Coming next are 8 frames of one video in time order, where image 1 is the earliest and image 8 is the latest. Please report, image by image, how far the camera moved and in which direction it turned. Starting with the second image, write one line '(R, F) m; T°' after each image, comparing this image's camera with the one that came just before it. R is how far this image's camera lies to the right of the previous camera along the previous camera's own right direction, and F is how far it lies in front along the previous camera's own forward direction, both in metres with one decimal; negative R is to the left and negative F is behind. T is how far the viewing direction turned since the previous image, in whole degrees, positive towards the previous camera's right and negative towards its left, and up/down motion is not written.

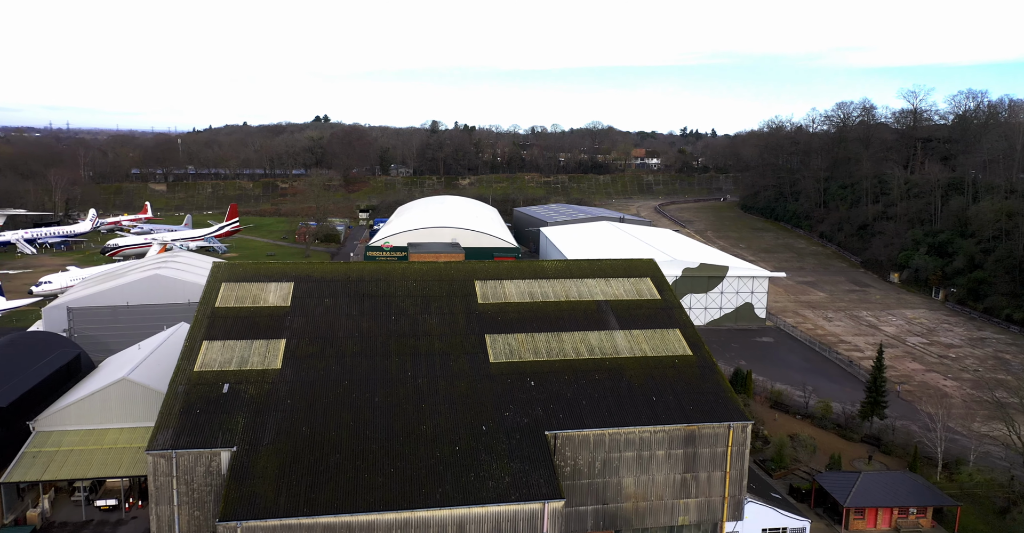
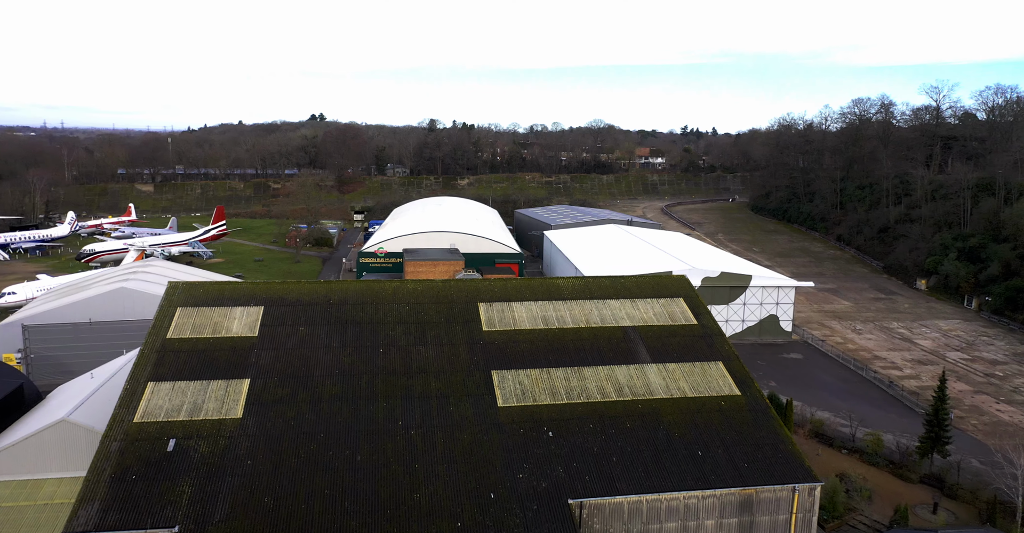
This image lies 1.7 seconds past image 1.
(-0.3, +3.1) m; 0°
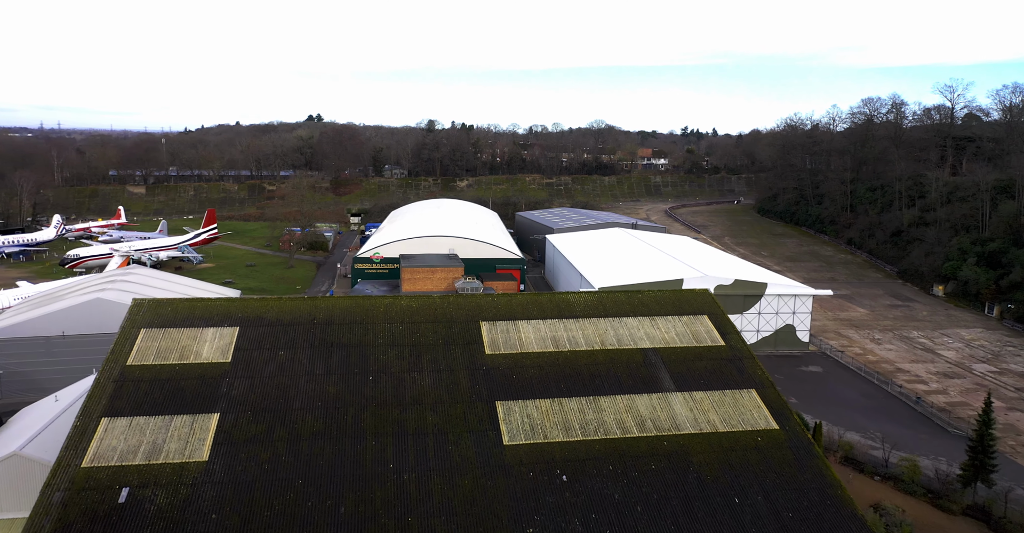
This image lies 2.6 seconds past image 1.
(-0.2, +1.8) m; 0°
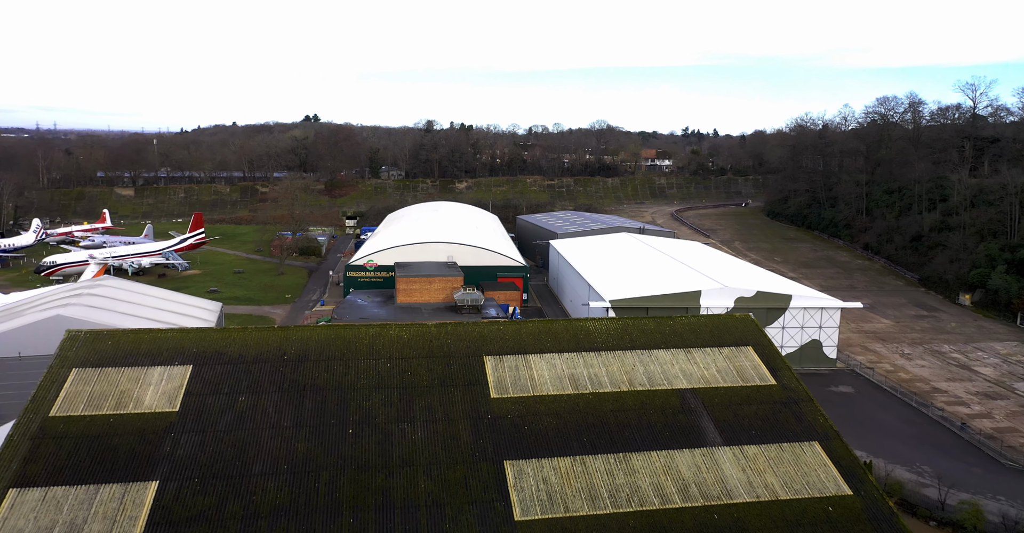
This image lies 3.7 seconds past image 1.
(-0.2, +2.5) m; 0°
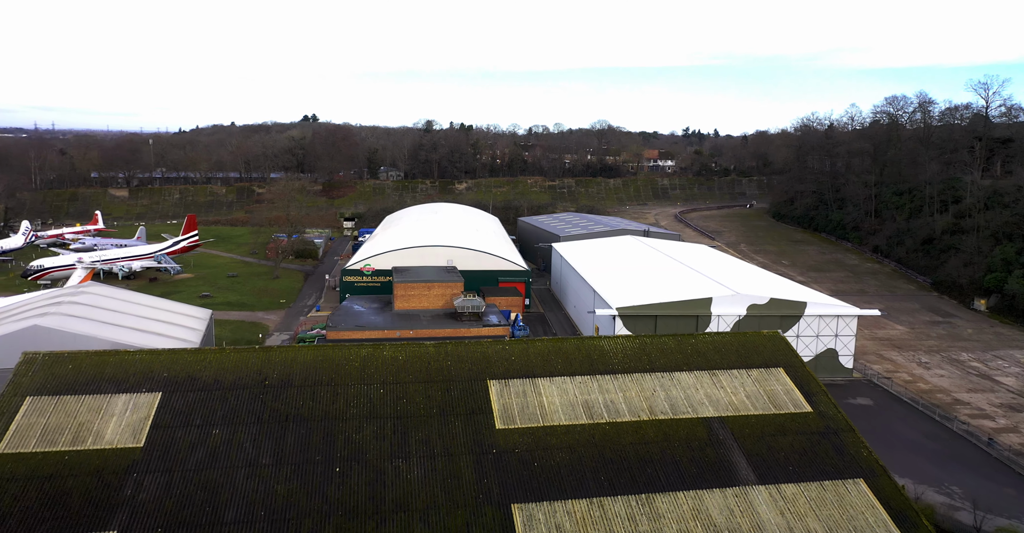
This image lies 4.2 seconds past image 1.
(-0.1, +1.3) m; 0°
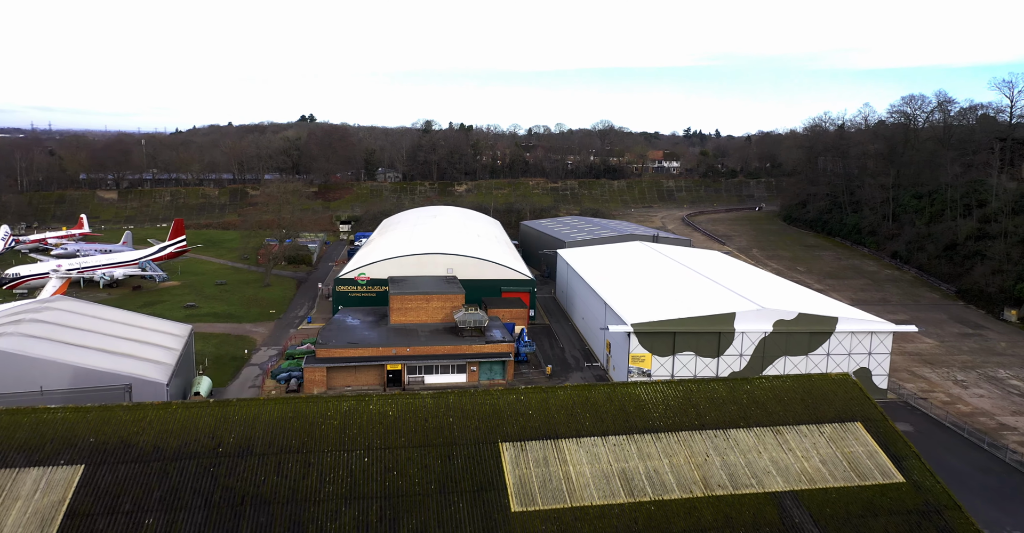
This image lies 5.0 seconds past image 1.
(-0.3, +2.3) m; 0°
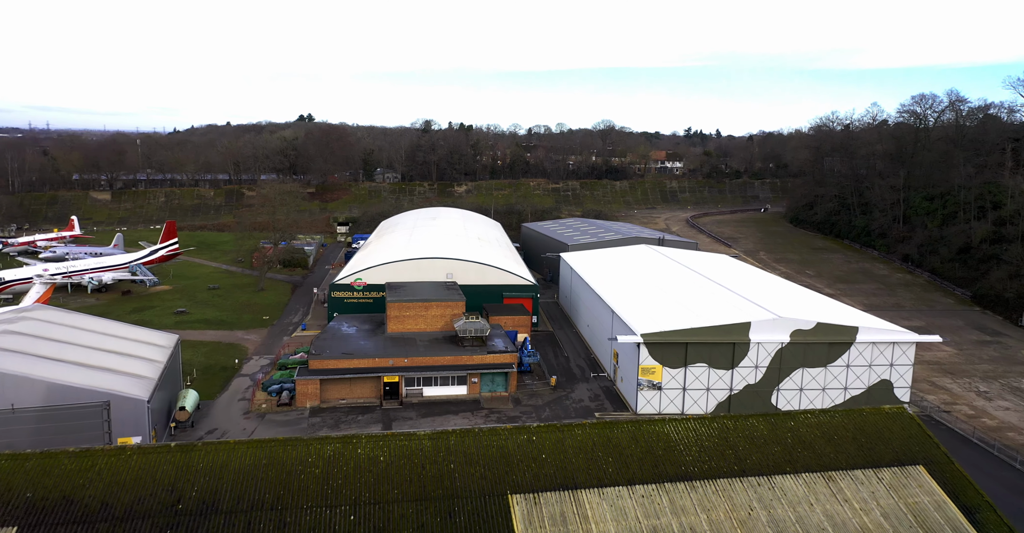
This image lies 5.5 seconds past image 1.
(-0.2, +1.3) m; 0°
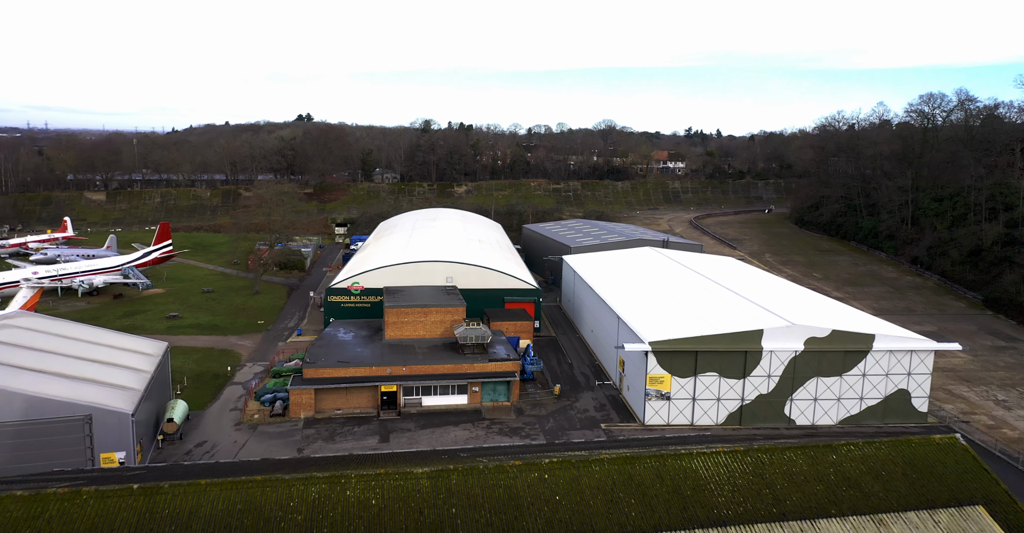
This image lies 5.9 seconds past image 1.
(-0.1, +1.0) m; 0°
